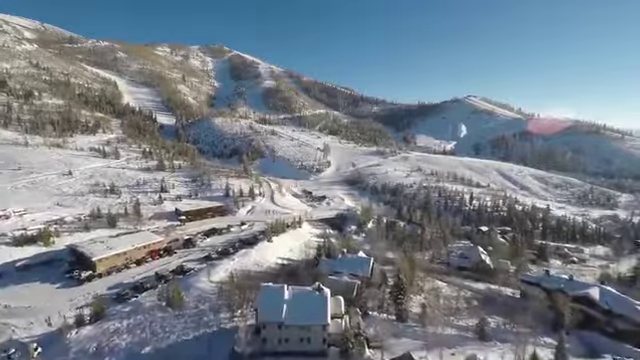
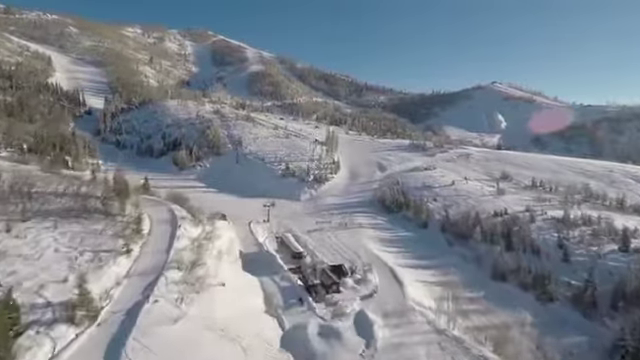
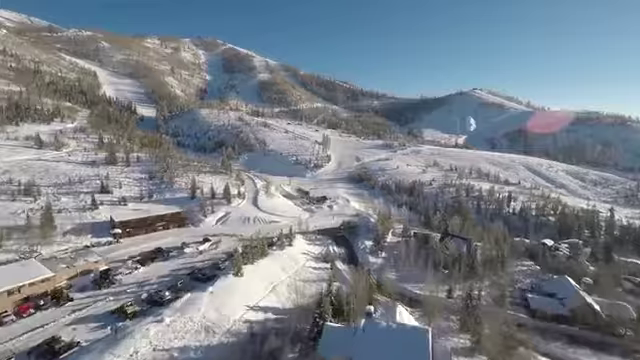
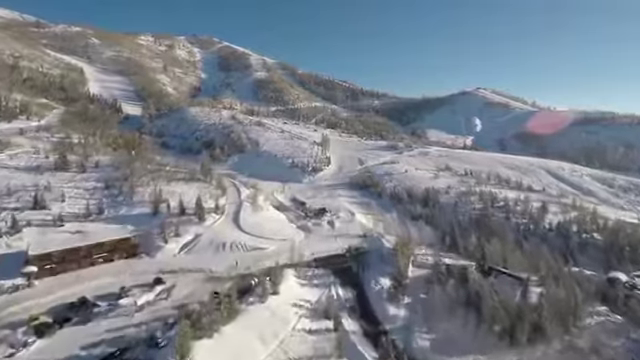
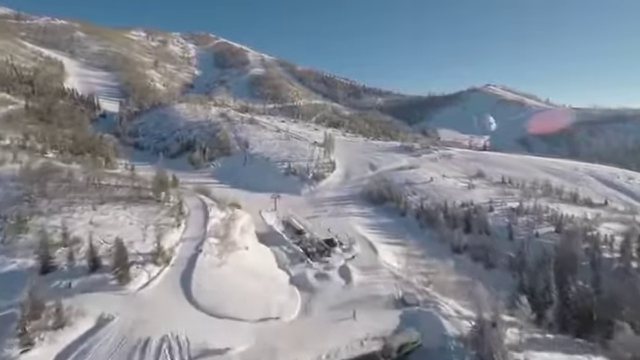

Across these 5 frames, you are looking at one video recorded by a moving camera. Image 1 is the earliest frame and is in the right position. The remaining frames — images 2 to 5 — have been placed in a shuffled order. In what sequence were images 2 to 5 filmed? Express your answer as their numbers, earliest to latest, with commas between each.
3, 4, 5, 2
